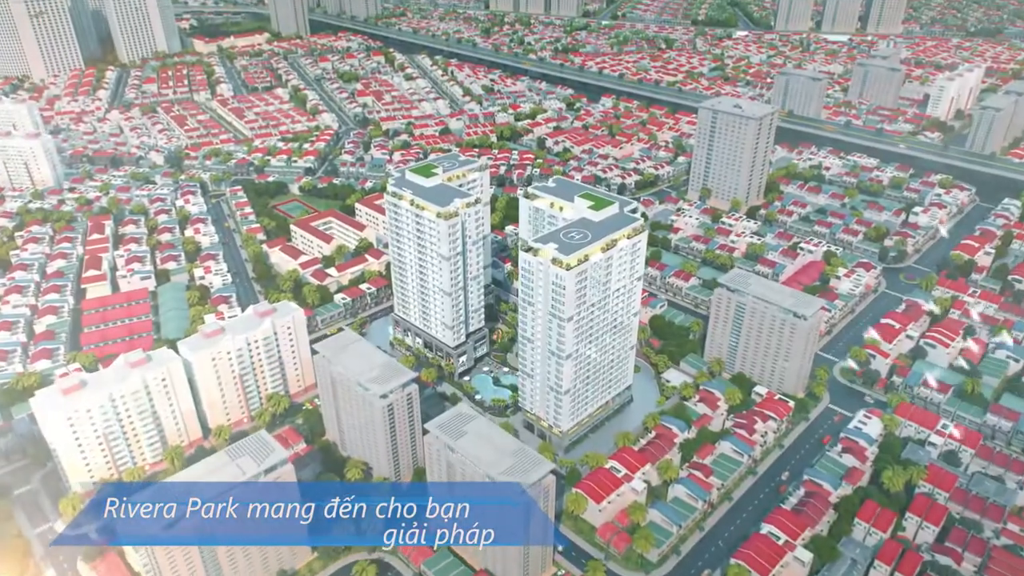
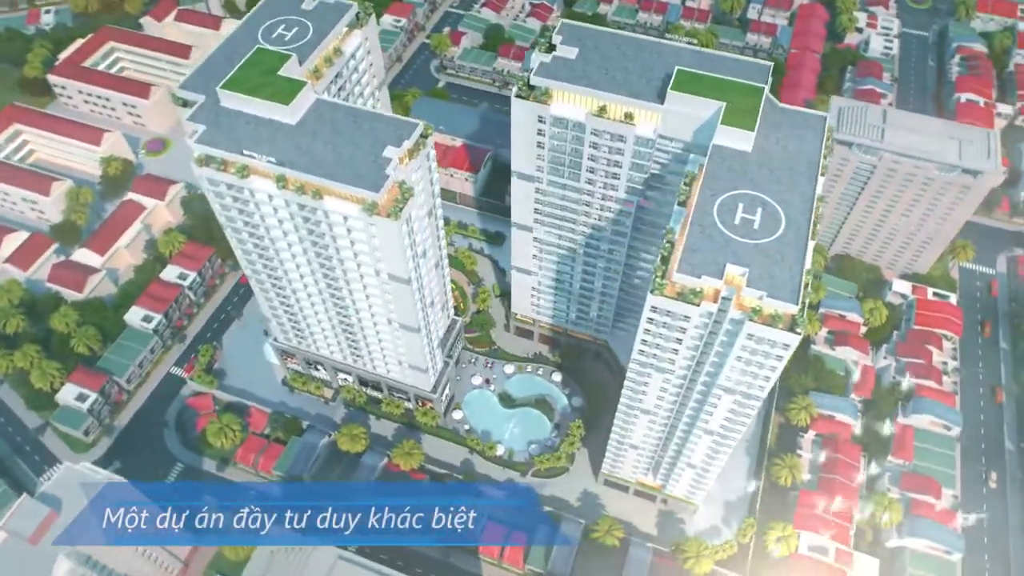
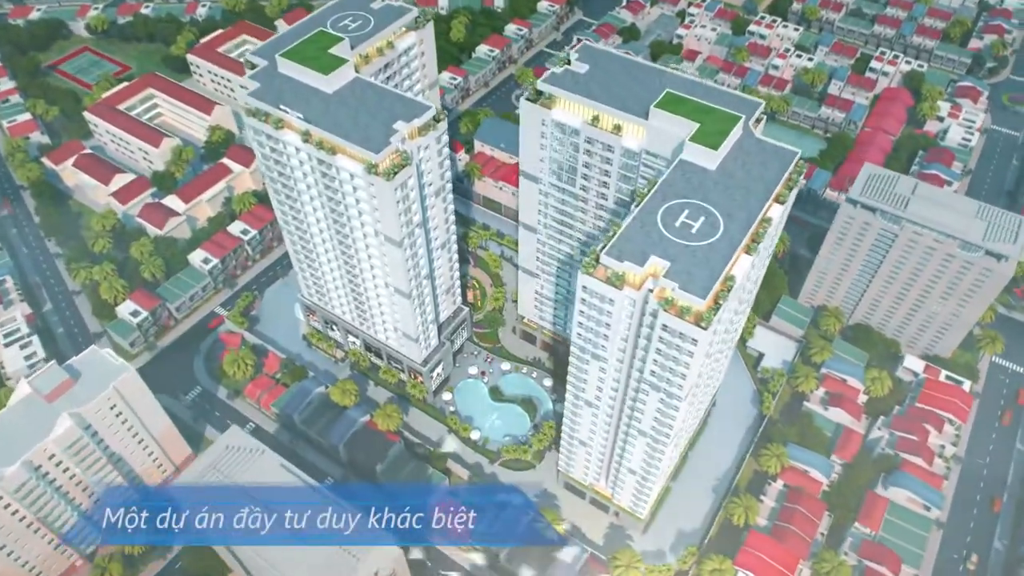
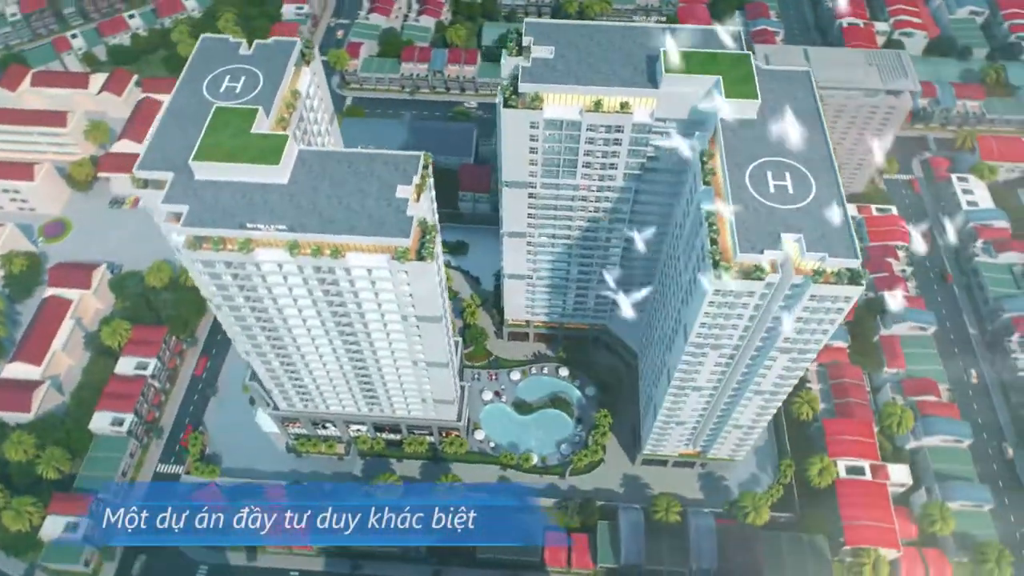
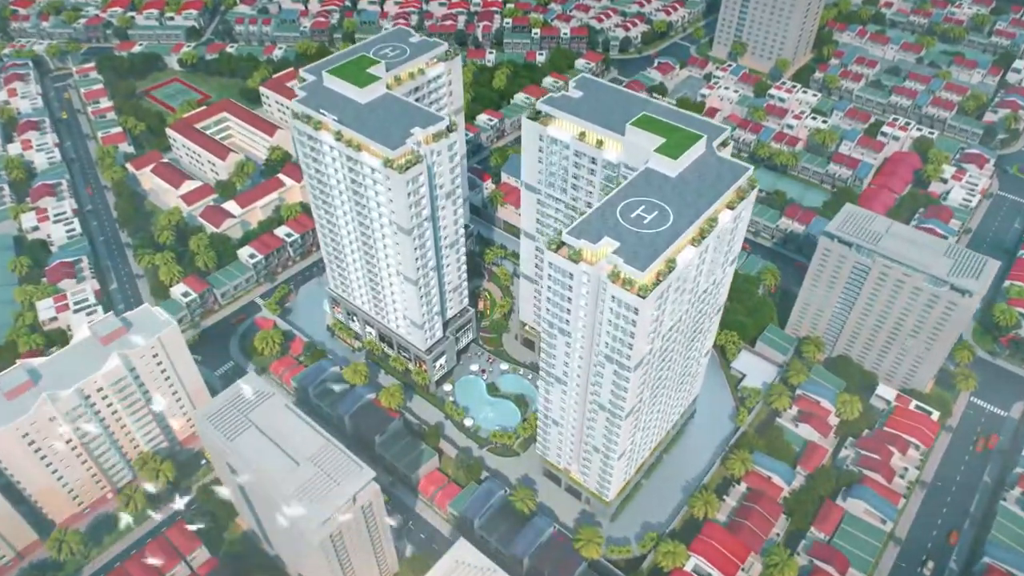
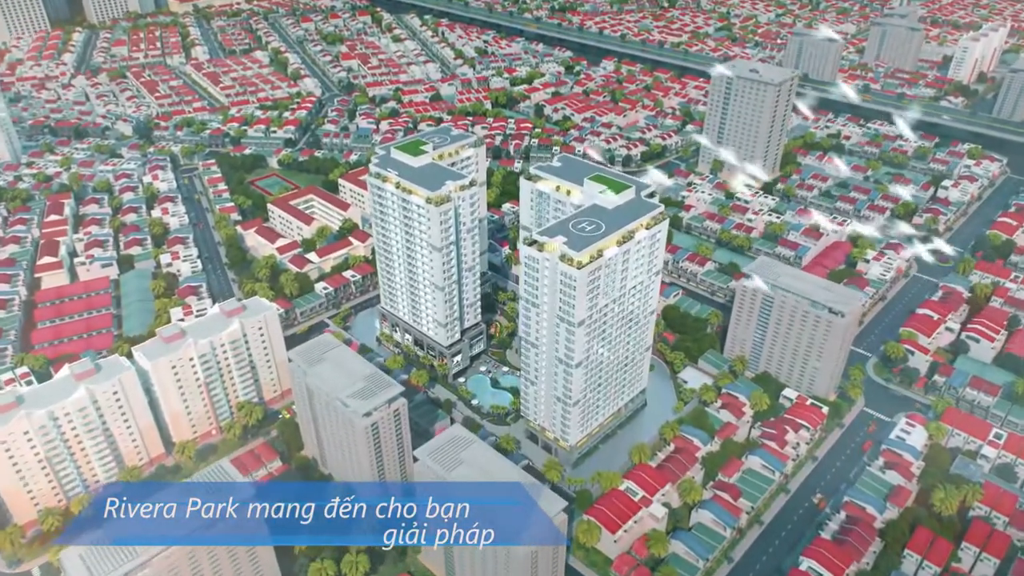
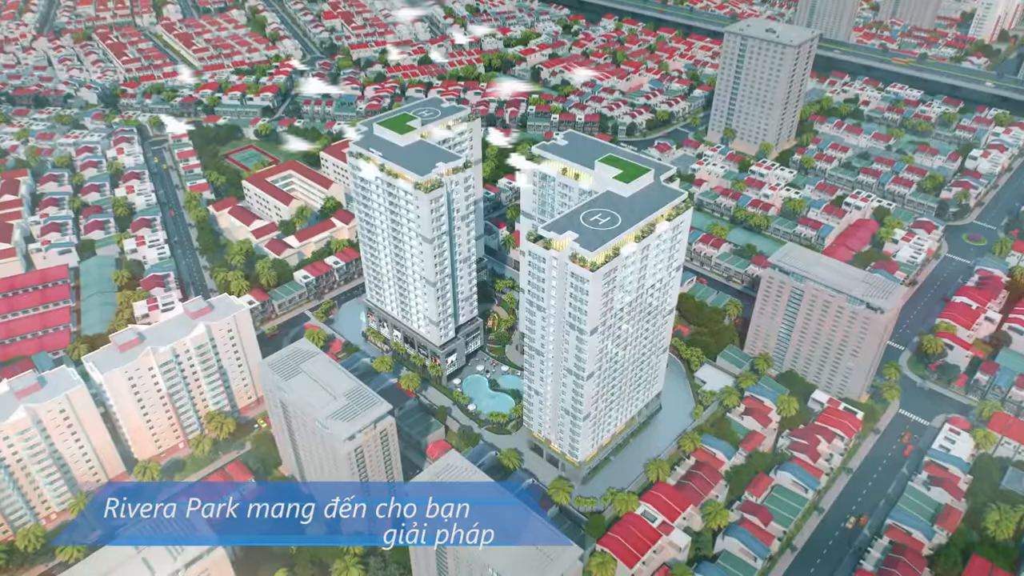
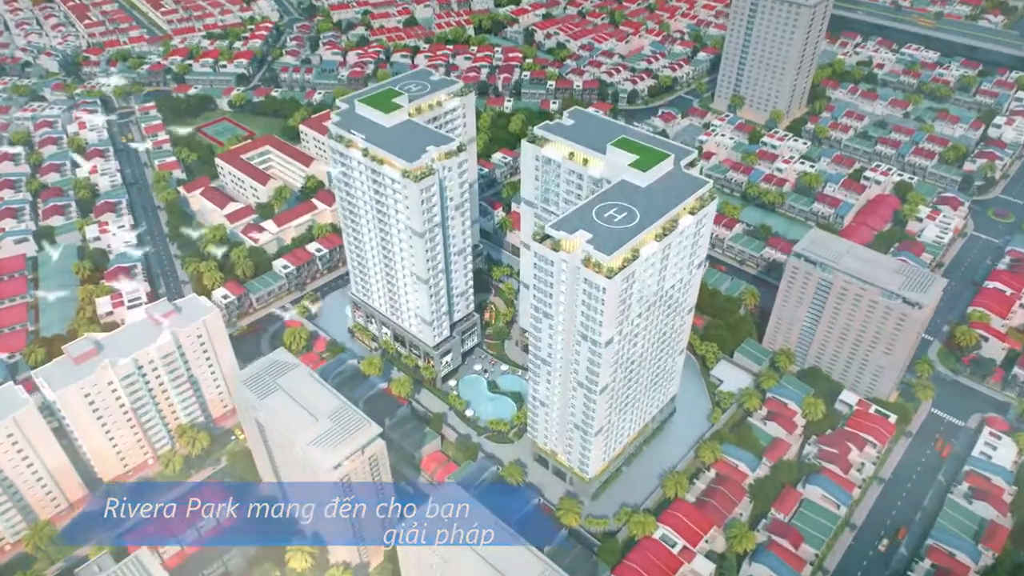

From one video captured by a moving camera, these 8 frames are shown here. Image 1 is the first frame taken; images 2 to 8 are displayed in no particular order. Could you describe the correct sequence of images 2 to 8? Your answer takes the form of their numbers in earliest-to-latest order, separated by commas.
6, 7, 8, 5, 3, 2, 4
